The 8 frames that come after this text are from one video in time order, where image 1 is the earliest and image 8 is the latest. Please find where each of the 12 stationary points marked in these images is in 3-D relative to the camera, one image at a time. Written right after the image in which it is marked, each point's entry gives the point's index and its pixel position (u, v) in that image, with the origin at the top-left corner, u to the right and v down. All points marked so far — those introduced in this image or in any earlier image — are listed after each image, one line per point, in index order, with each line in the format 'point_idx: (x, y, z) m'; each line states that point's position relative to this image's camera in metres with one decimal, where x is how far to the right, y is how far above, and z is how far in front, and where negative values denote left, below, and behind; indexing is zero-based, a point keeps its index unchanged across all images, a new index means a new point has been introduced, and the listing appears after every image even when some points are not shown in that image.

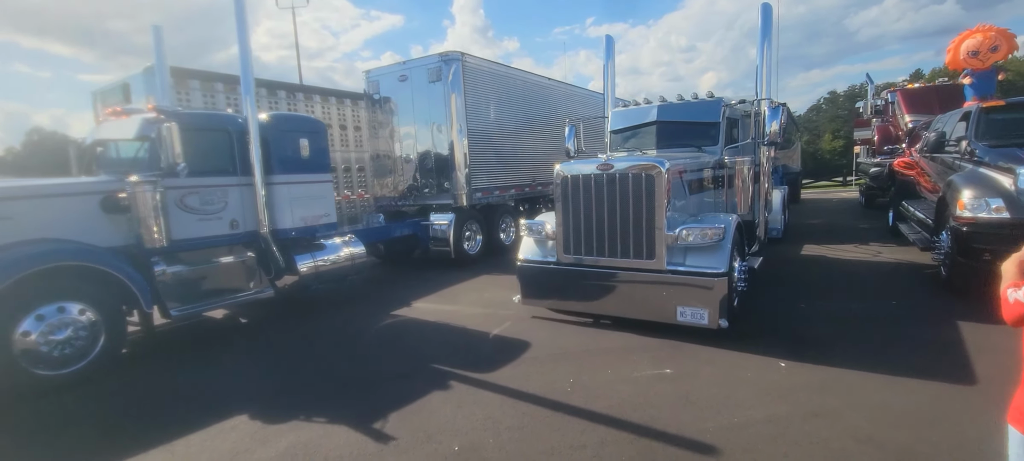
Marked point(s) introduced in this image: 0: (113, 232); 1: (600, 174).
0: (-4.4, 0.0, +5.5) m
1: (+1.0, +0.6, +5.7) m
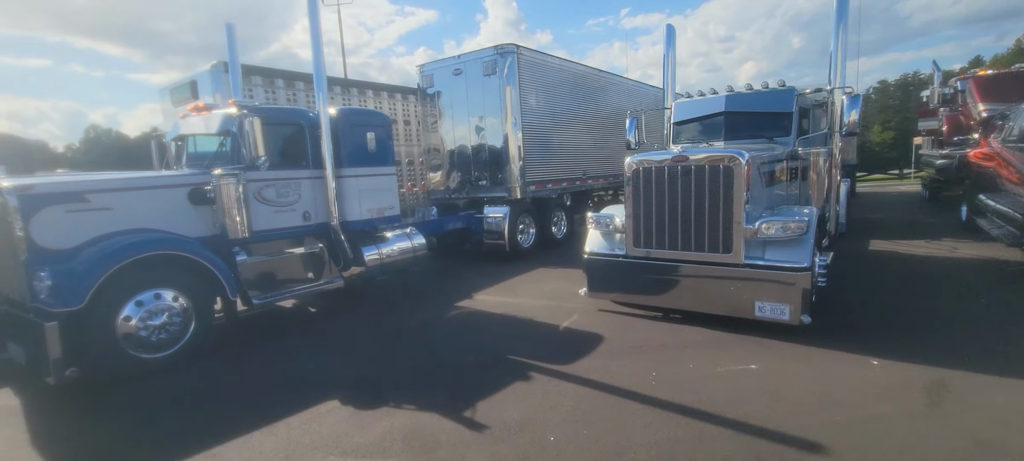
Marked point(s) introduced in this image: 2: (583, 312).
0: (-3.6, +0.1, +5.7) m
1: (+1.8, +0.7, +5.6) m
2: (+0.9, -1.0, +6.3) m
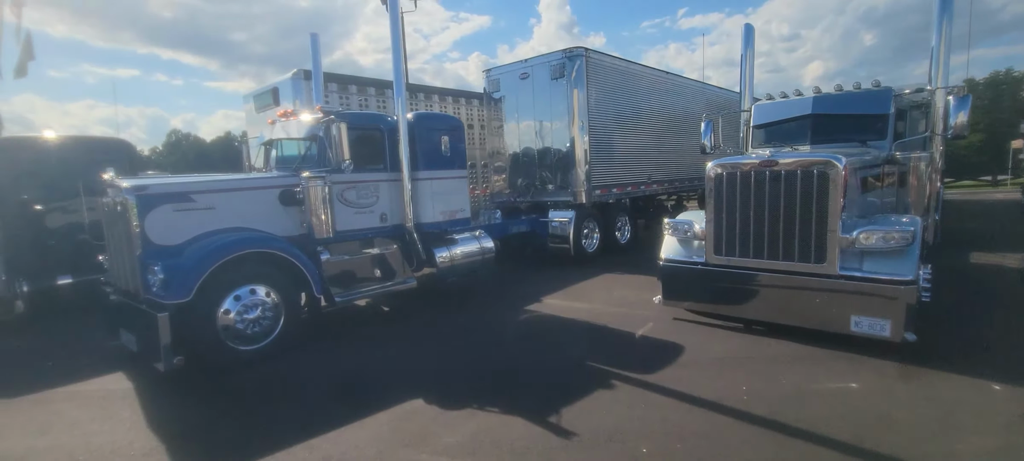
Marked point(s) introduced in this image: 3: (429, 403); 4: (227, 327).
0: (-2.7, +0.1, +6.0) m
1: (+2.7, +0.6, +5.3) m
2: (+1.8, -1.1, +6.1) m
3: (-0.7, -1.5, +4.2) m
4: (-2.9, -1.0, +5.1) m
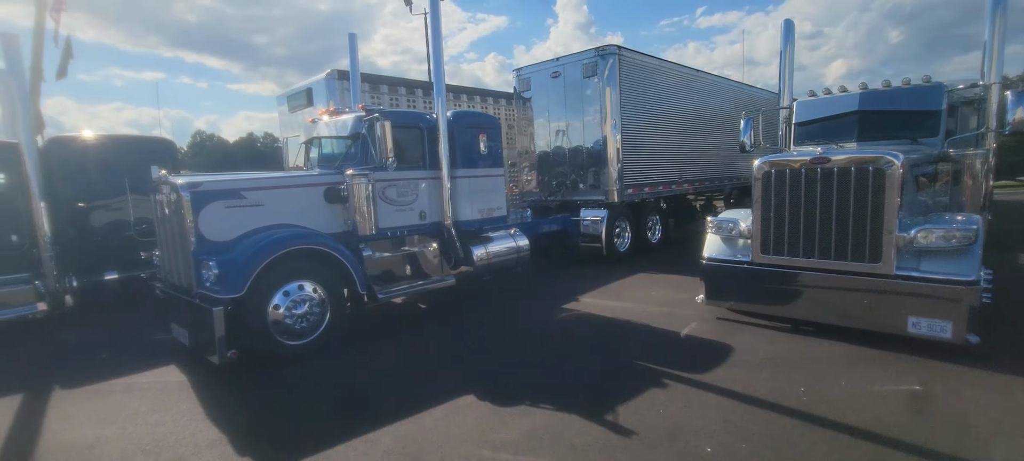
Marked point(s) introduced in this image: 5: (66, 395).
0: (-2.2, +0.1, +6.1) m
1: (+3.2, +0.7, +5.2) m
2: (+2.3, -1.1, +6.0) m
3: (-0.3, -1.4, +4.2) m
4: (-2.5, -1.0, +5.2) m
5: (-4.3, -1.6, +4.8) m
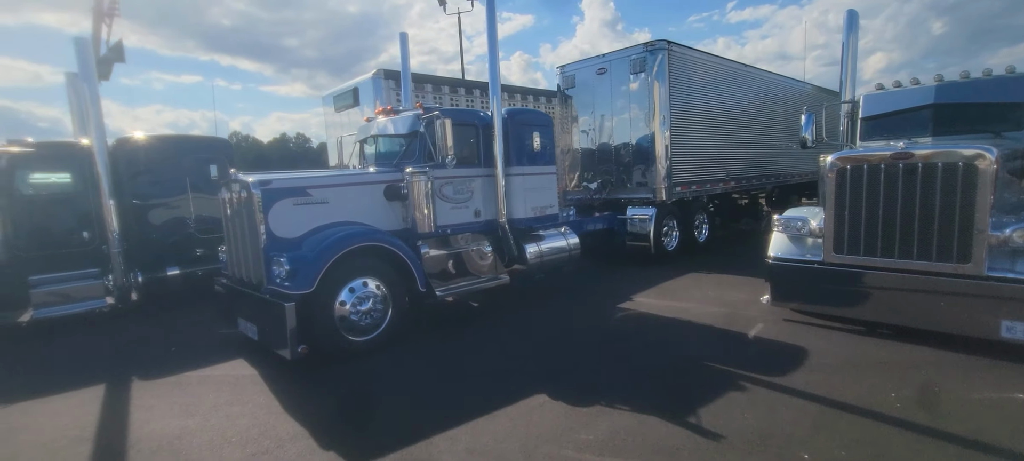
0: (-1.5, +0.2, +6.1) m
1: (+3.8, +0.7, +5.0) m
2: (+3.0, -1.1, +5.8) m
3: (+0.4, -1.4, +4.2) m
4: (-1.8, -0.9, +5.3) m
5: (-3.6, -1.5, +4.9) m
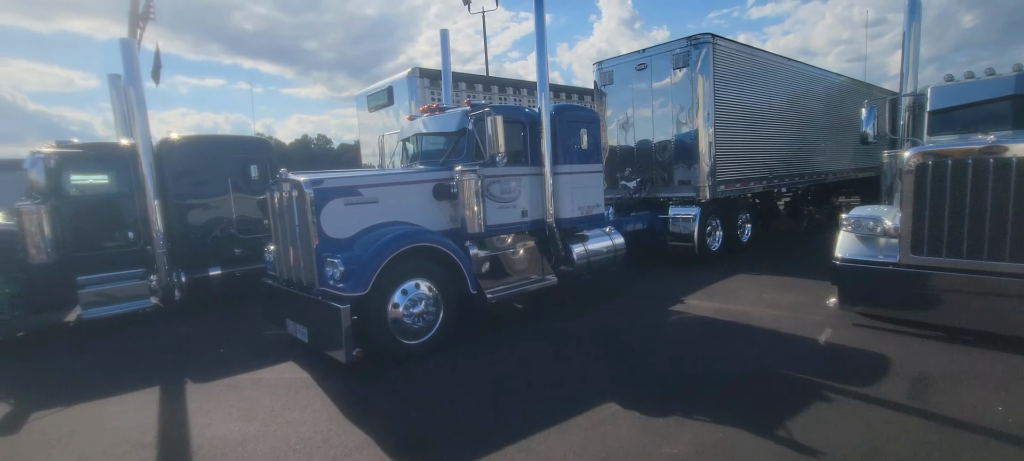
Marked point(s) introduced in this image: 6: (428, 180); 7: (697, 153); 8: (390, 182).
0: (-0.9, +0.2, +6.0) m
1: (+4.4, +0.7, +4.7) m
2: (+3.6, -1.1, +5.5) m
3: (+0.9, -1.4, +4.0) m
4: (-1.2, -0.9, +5.1) m
5: (-3.1, -1.5, +4.9) m
6: (-1.0, +0.6, +5.9) m
7: (+3.6, +1.5, +9.5) m
8: (-1.4, +0.5, +5.6) m
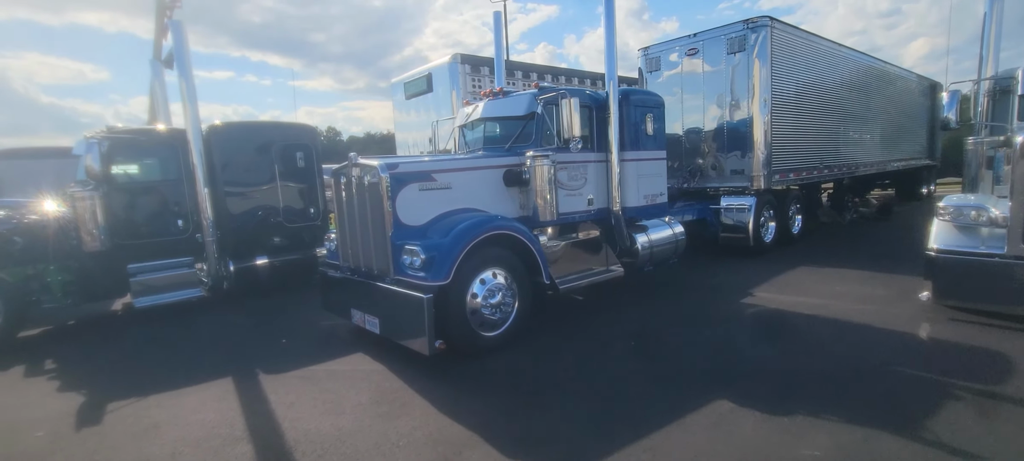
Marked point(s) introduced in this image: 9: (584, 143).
0: (0.0, +0.3, +5.7) m
1: (+5.2, +0.8, +4.3) m
2: (+4.4, -1.0, +5.3) m
3: (+1.7, -1.3, +3.7) m
4: (-0.4, -0.8, +4.9) m
5: (-2.3, -1.4, +4.7) m
6: (-0.2, +0.7, +5.6) m
7: (+4.5, +1.7, +9.2) m
8: (-0.6, +0.7, +5.4) m
9: (+0.9, +1.1, +6.3) m
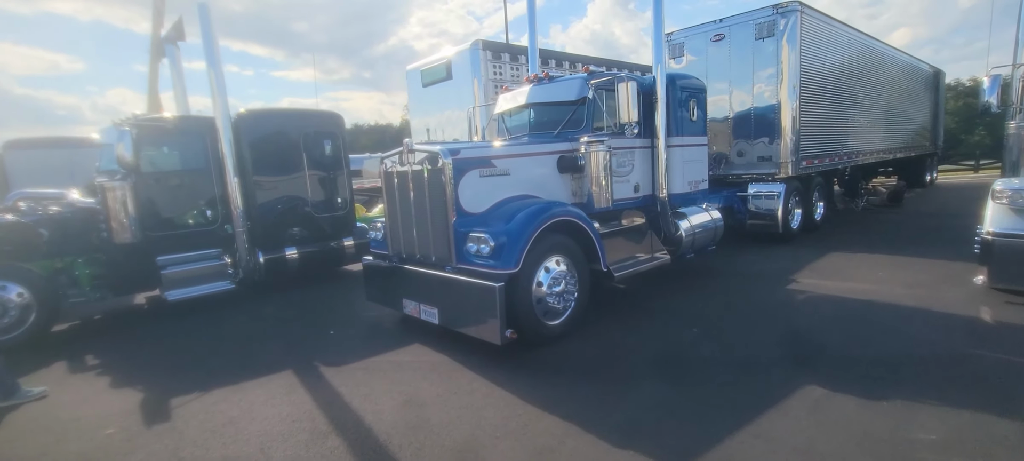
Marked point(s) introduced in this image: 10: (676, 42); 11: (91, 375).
0: (+0.6, +0.4, +5.6) m
1: (+5.9, +0.9, +4.4) m
2: (+5.1, -0.8, +5.3) m
3: (+2.4, -1.2, +3.7) m
4: (+0.3, -0.7, +4.8) m
5: (-1.6, -1.3, +4.6) m
6: (+0.4, +0.9, +5.5) m
7: (+5.0, +1.9, +9.2) m
8: (+0.1, +0.8, +5.2) m
9: (+1.5, +1.3, +6.3) m
10: (+3.4, +3.9, +10.3) m
11: (-4.2, -1.4, +4.9) m
